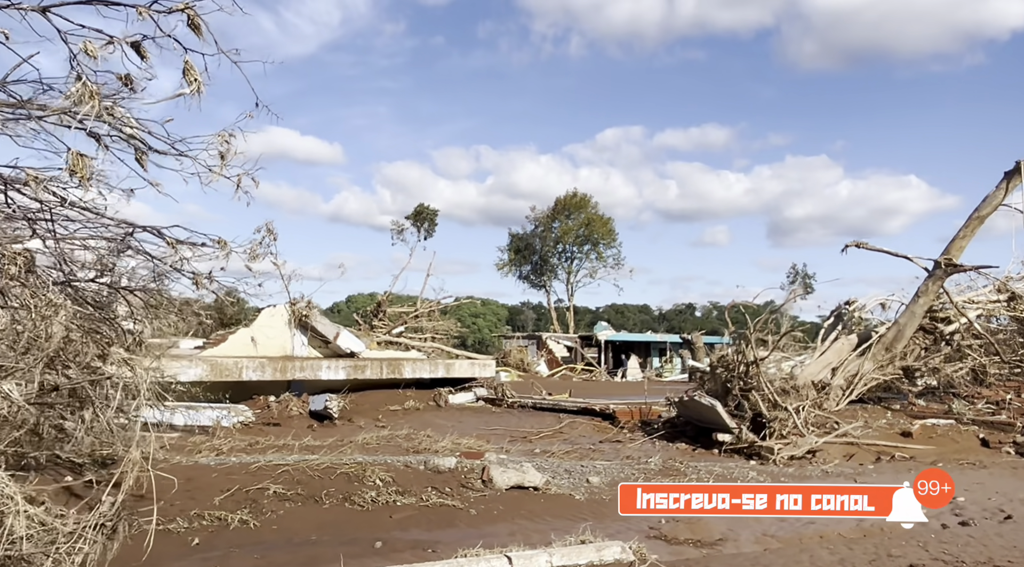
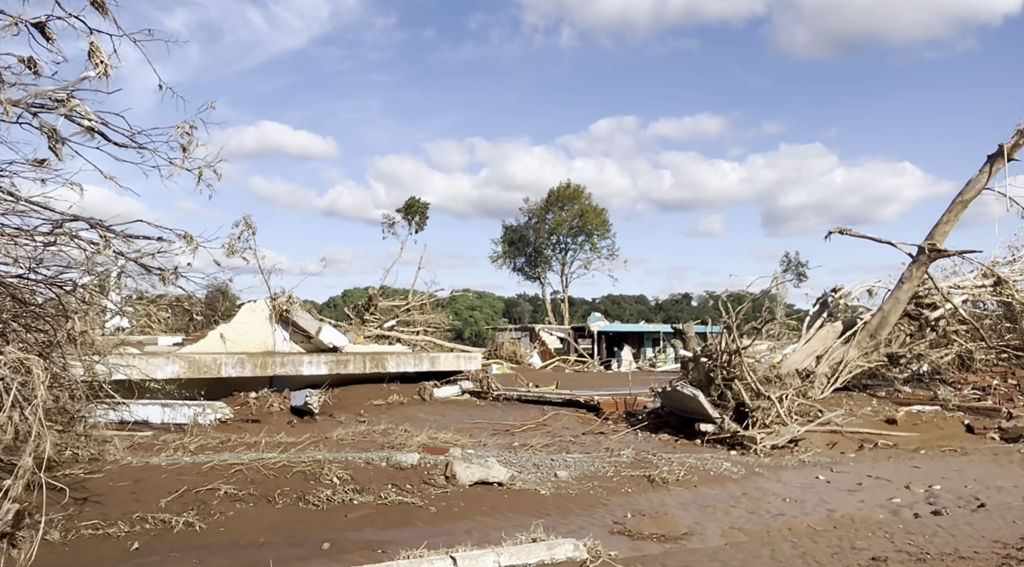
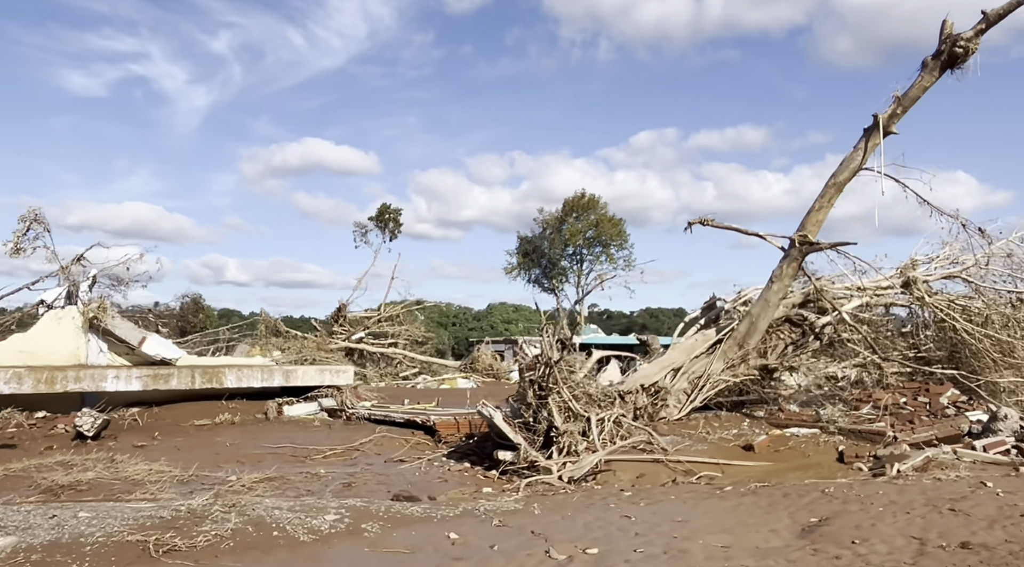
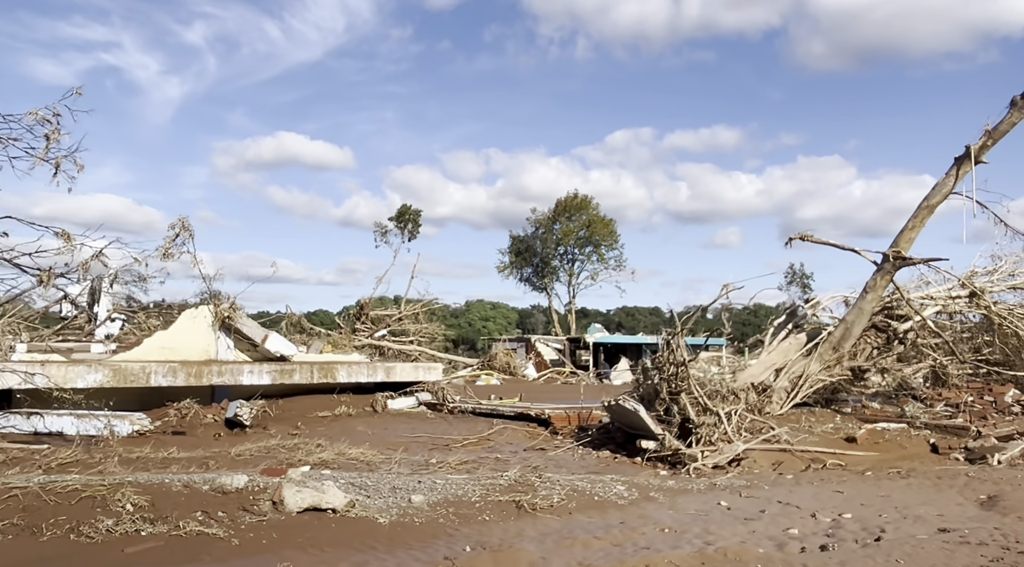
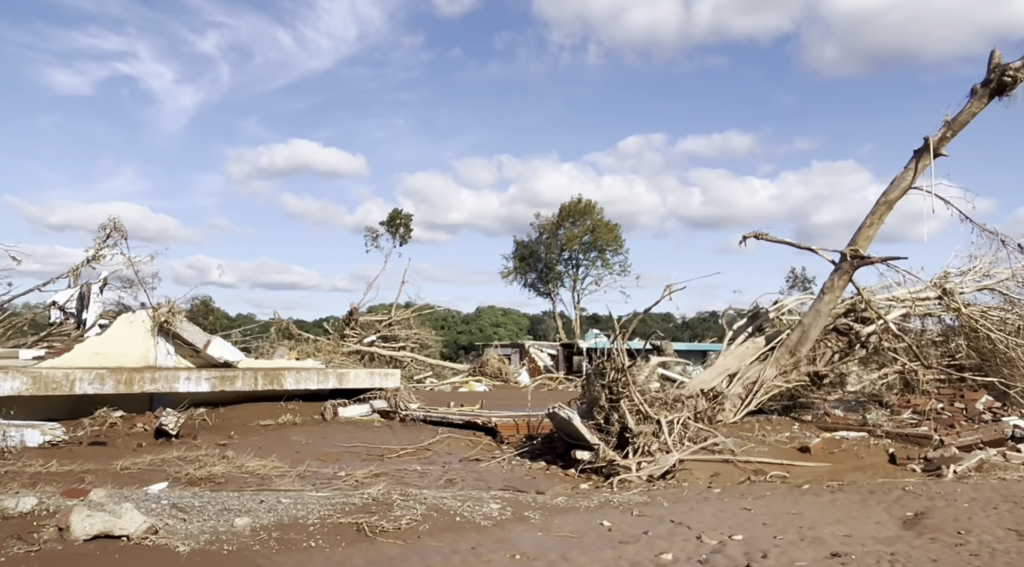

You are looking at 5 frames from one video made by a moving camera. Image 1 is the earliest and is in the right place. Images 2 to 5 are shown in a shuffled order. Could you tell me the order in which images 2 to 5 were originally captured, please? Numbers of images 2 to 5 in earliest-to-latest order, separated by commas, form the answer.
2, 4, 5, 3
